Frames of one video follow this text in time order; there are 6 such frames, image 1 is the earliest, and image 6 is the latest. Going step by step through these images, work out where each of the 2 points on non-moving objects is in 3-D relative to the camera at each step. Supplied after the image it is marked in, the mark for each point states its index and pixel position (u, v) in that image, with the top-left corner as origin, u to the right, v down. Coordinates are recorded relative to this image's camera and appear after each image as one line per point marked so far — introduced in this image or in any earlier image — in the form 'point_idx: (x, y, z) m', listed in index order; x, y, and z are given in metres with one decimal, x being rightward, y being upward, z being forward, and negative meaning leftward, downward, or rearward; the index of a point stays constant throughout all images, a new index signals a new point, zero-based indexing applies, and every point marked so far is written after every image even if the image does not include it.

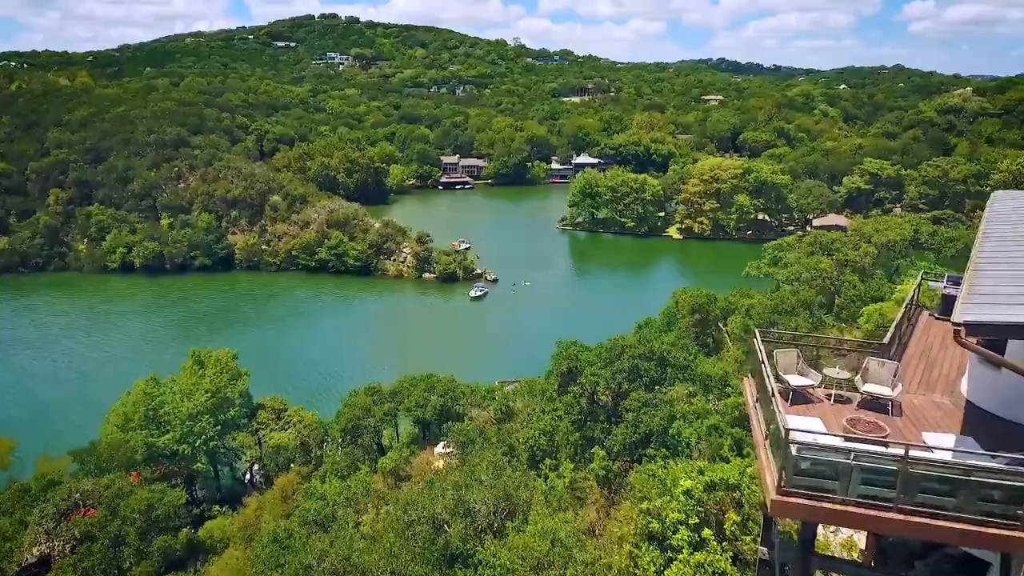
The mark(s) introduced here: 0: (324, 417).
0: (-4.6, -3.3, +16.6) m
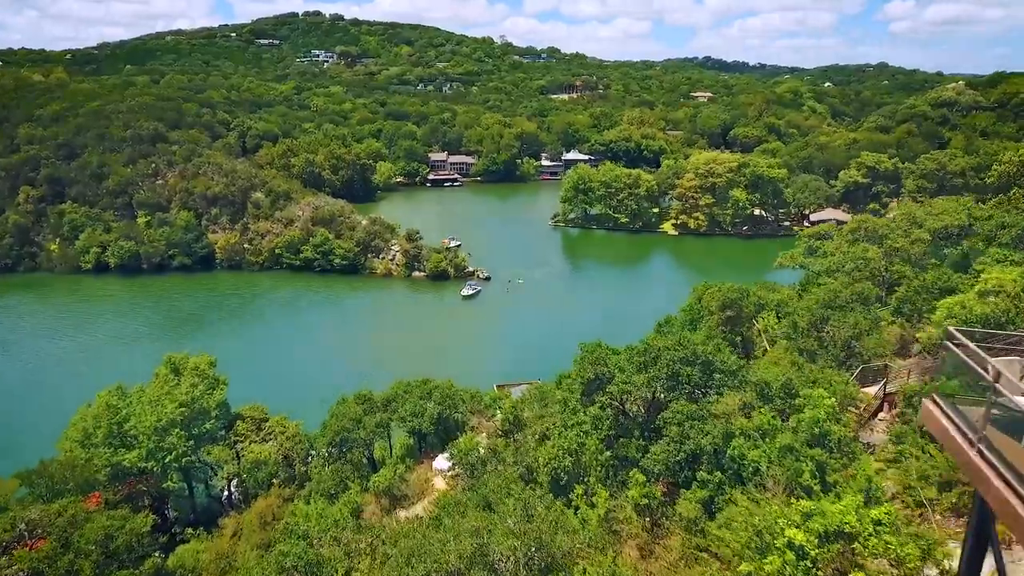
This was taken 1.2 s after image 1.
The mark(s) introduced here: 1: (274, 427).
0: (-4.6, -3.3, +15.5) m
1: (-3.8, -2.2, +10.7) m
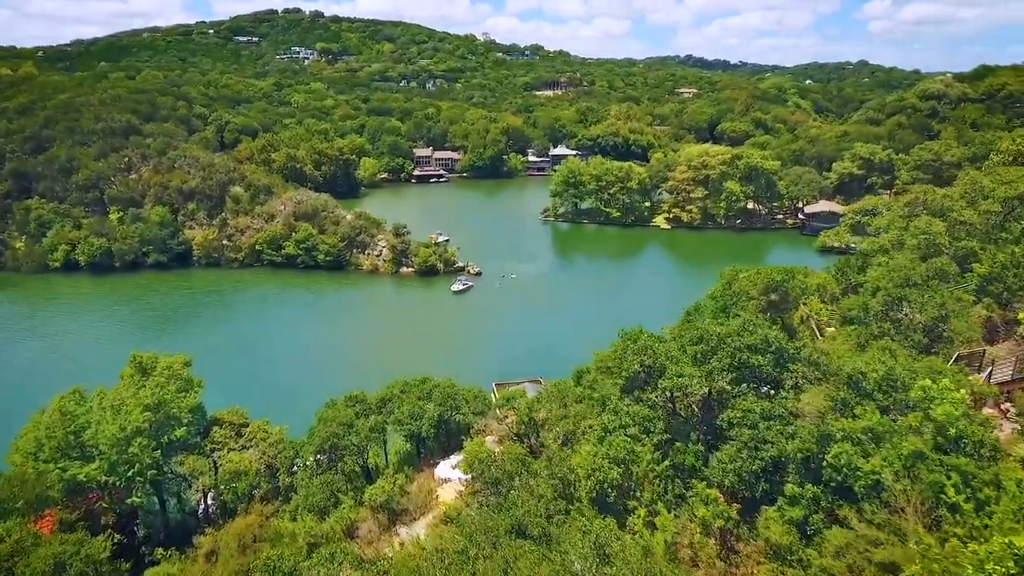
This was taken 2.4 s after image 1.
0: (-4.6, -3.2, +14.5) m
1: (-3.7, -2.1, +9.7) m
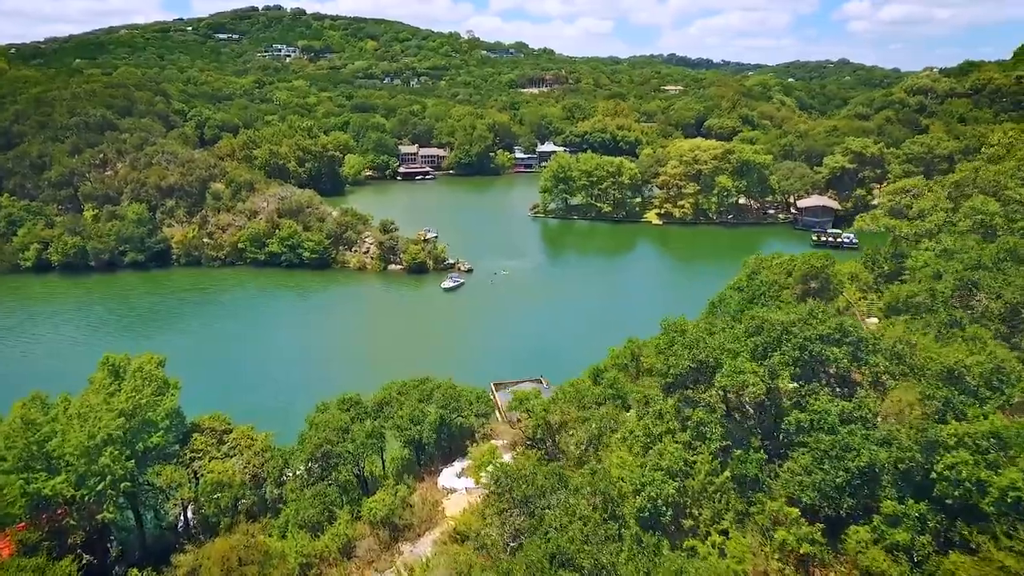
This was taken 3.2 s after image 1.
0: (-4.7, -3.1, +13.7) m
1: (-3.6, -2.0, +8.9) m
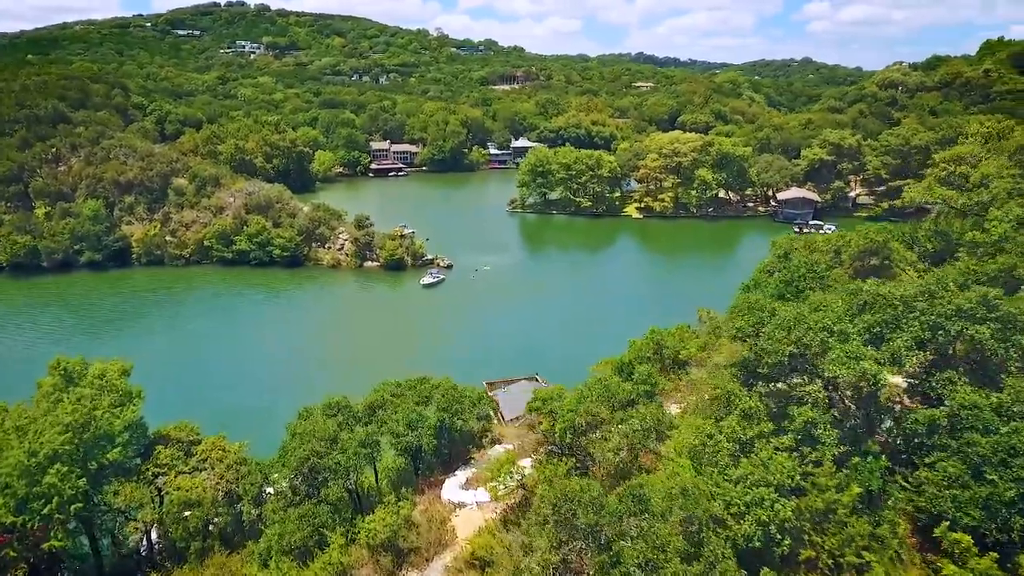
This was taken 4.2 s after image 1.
0: (-4.8, -3.0, +12.6) m
1: (-3.5, -1.9, +7.9) m
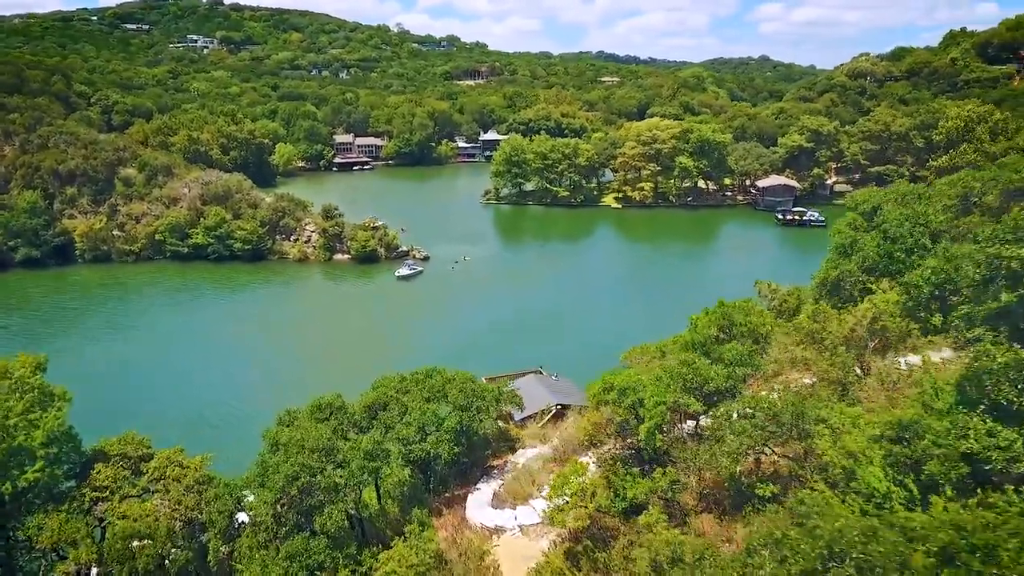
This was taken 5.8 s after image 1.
0: (-4.8, -2.9, +11.0) m
1: (-3.3, -1.7, +6.4) m
